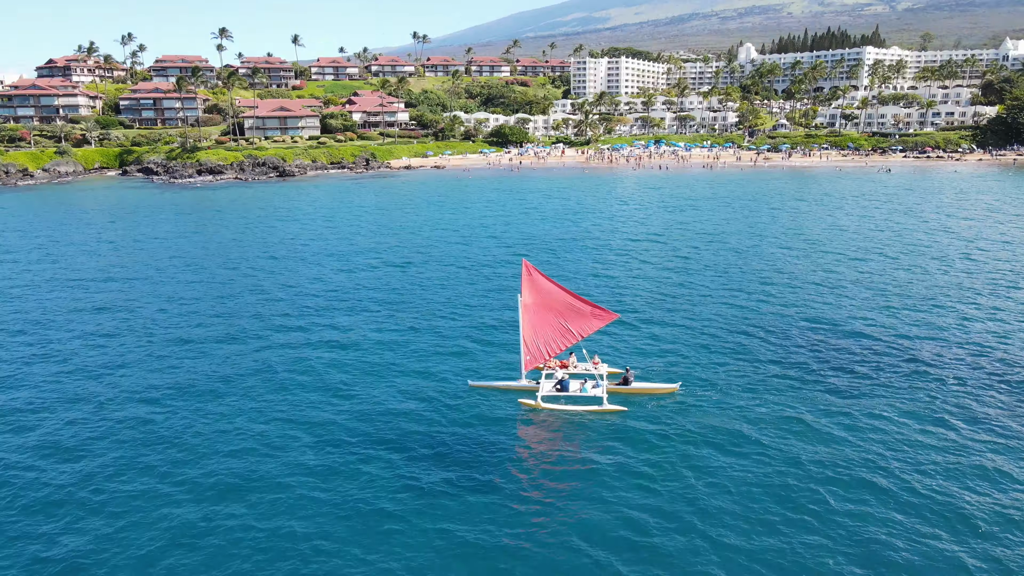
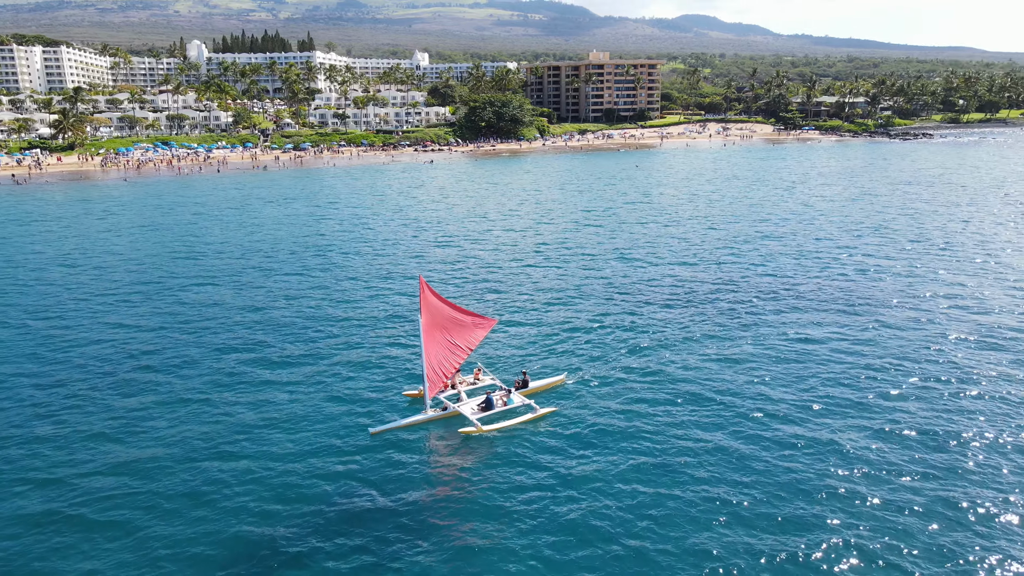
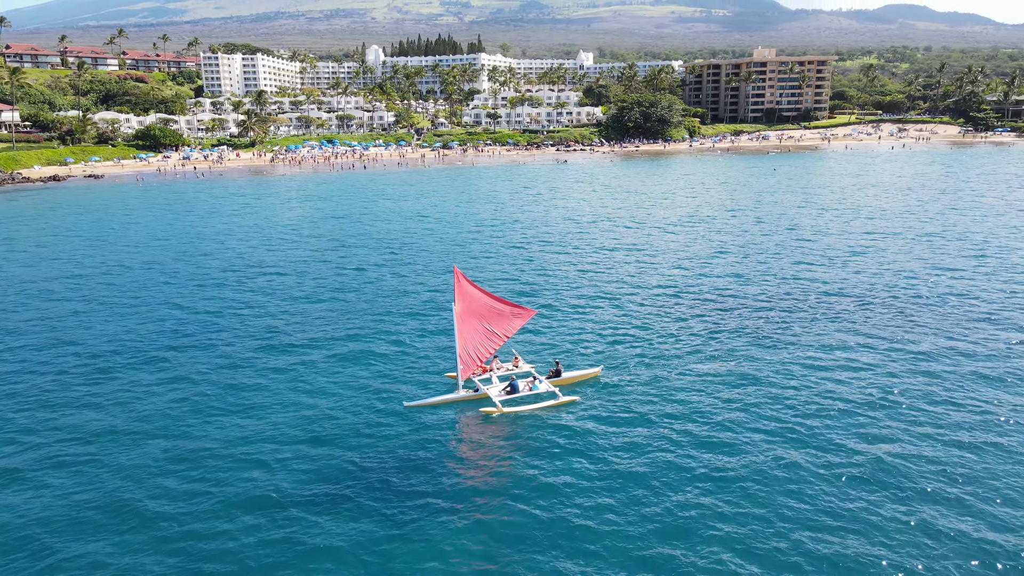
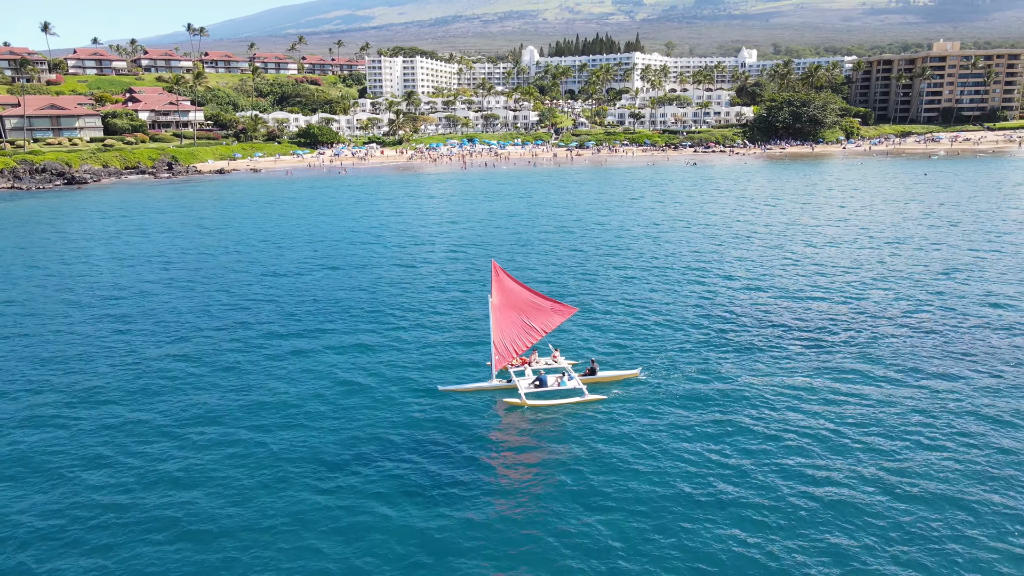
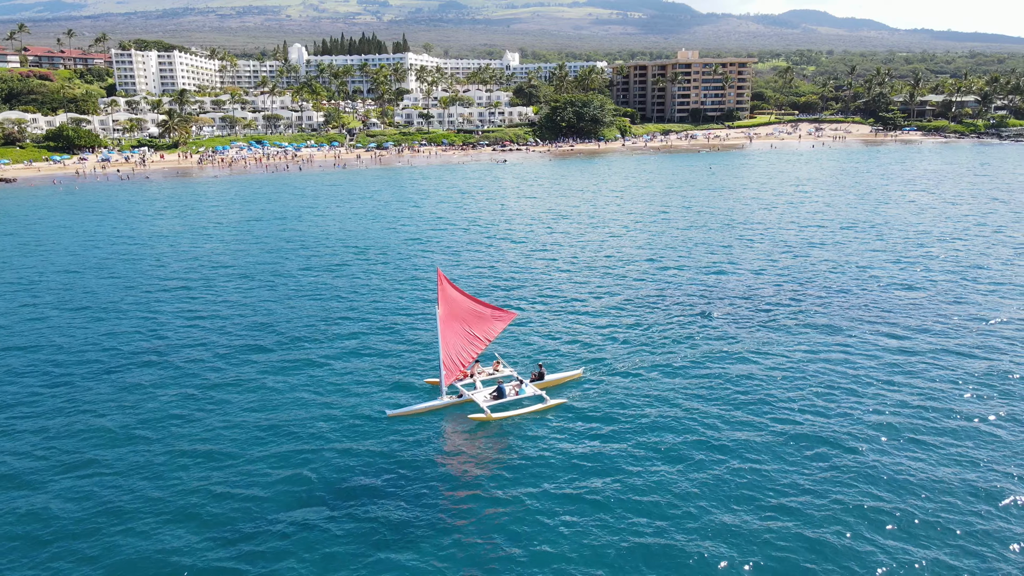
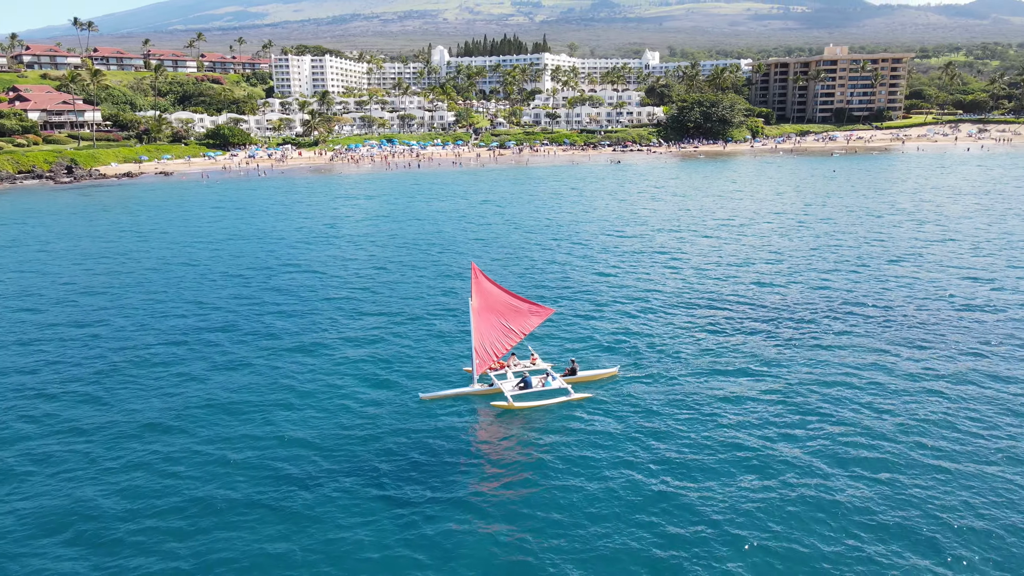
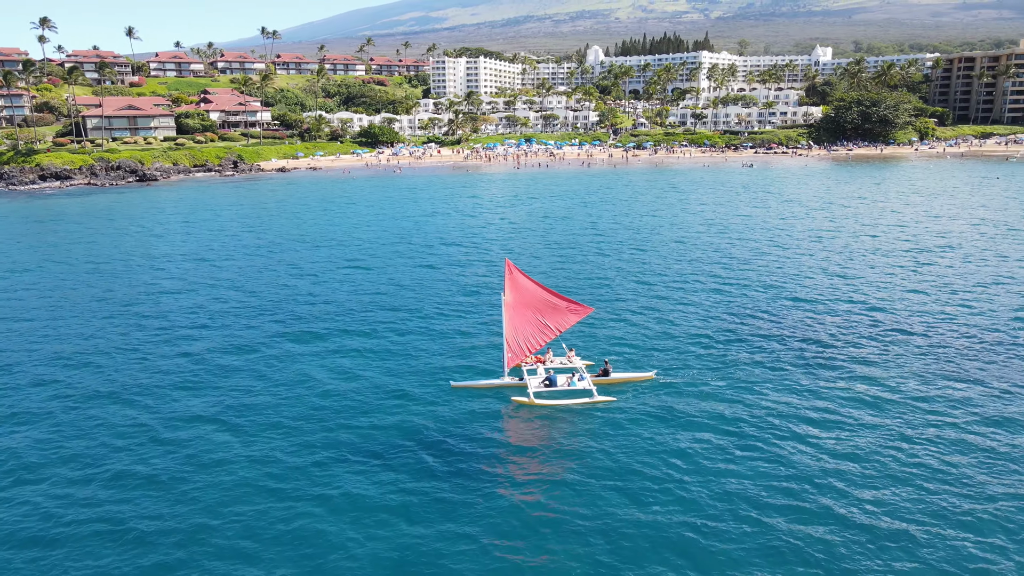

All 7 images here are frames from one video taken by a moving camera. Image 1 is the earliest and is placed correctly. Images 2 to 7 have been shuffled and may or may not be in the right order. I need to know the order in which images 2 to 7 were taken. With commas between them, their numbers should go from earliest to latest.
7, 4, 6, 3, 5, 2
